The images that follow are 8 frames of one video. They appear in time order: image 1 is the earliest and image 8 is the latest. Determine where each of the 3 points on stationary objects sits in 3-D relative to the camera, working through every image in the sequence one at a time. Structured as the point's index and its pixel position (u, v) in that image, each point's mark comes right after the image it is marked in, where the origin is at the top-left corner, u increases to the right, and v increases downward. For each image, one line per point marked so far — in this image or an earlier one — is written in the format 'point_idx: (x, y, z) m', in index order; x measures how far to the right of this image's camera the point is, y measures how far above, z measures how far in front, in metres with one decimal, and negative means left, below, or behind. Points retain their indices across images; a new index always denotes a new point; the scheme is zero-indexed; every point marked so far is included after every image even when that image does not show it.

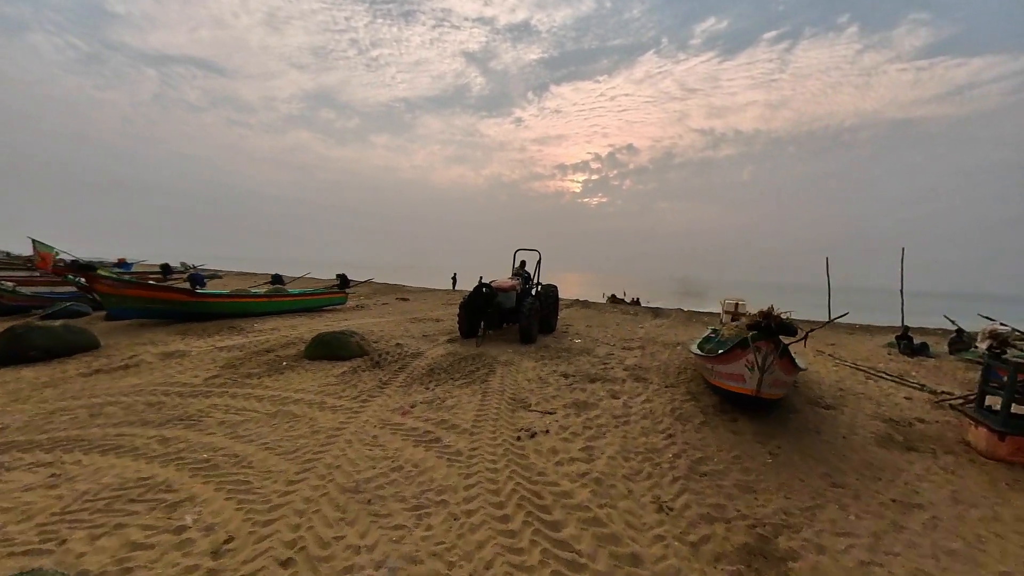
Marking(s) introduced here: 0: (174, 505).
0: (-2.4, -1.6, +3.3) m
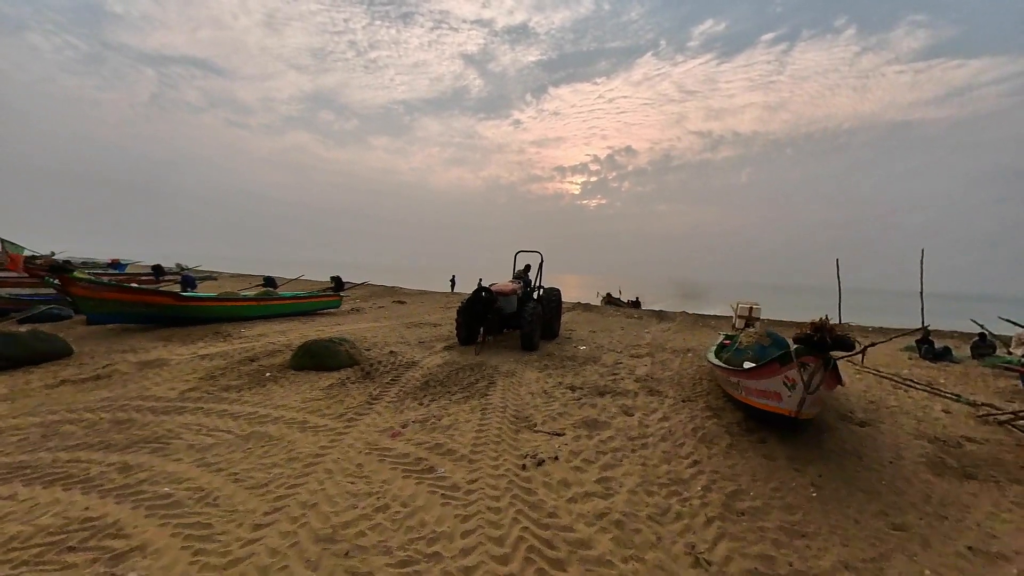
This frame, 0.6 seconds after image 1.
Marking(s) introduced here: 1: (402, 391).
0: (-2.4, -1.6, +2.8) m
1: (-1.4, -1.3, +5.7) m
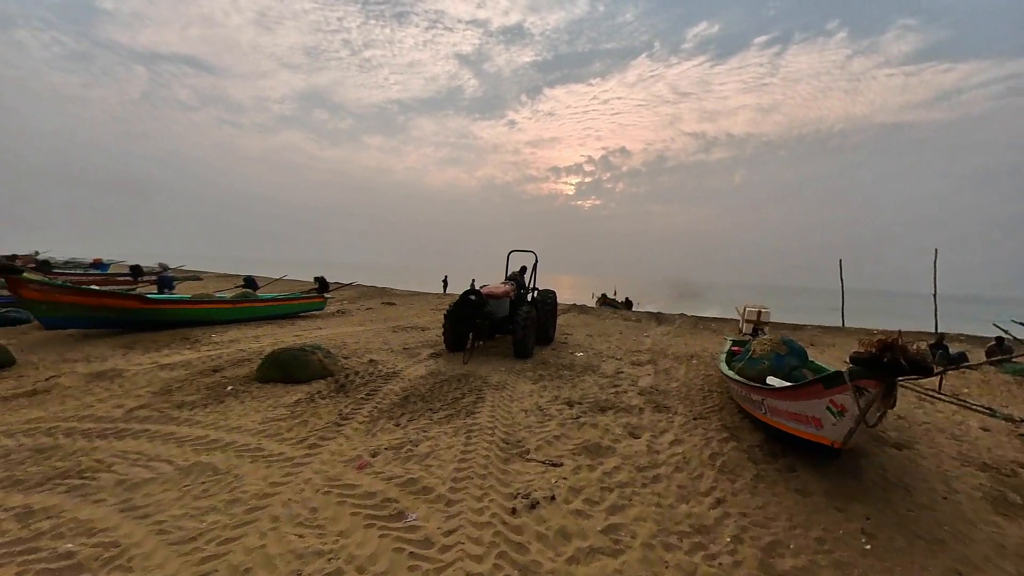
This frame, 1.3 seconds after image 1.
0: (-2.5, -1.6, +2.1) m
1: (-1.5, -1.3, +5.1) m
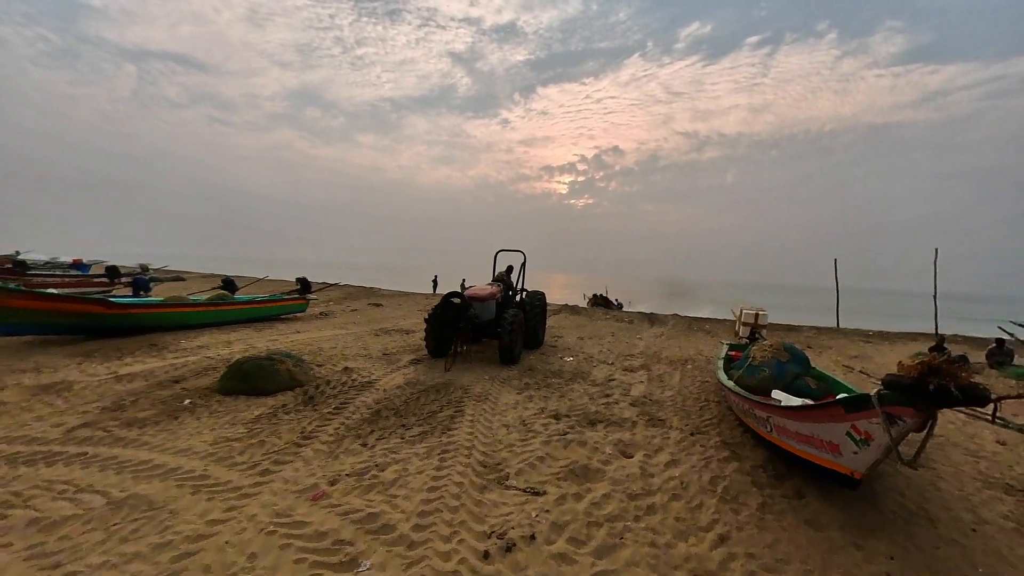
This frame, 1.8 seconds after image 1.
0: (-2.6, -1.7, +1.6) m
1: (-1.7, -1.4, +4.6) m
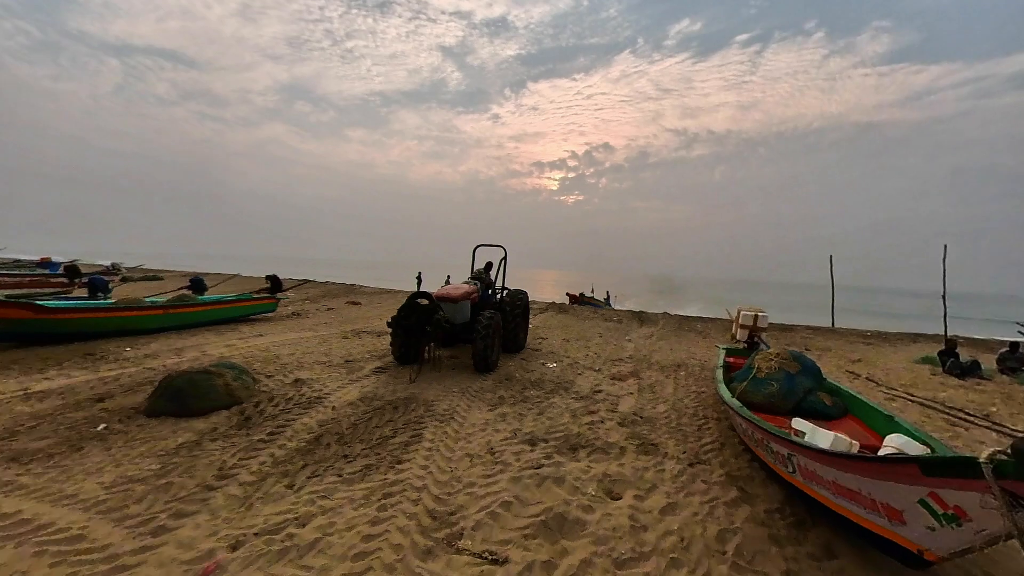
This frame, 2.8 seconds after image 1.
0: (-2.8, -1.7, +0.8) m
1: (-2.0, -1.4, +3.8) m
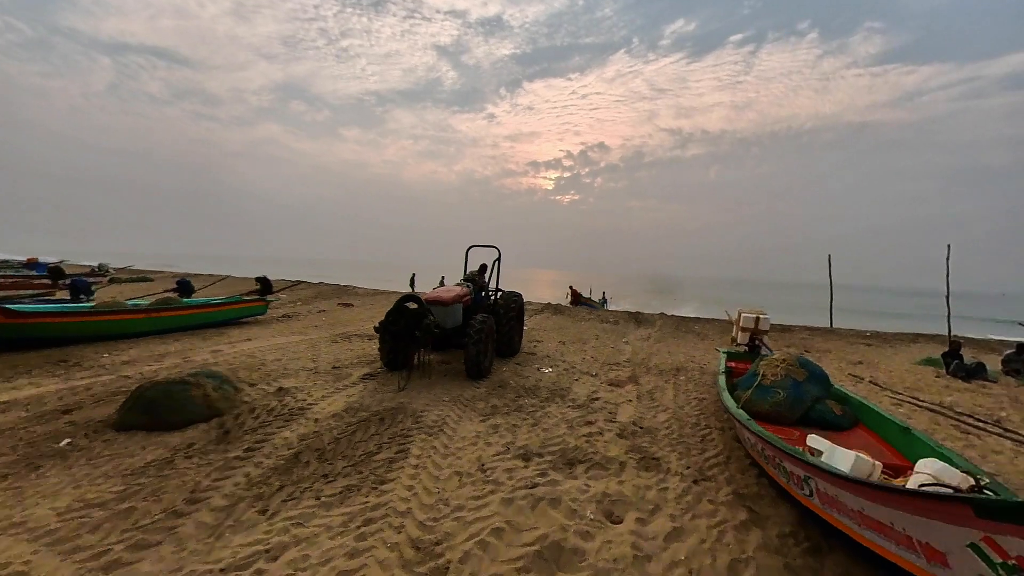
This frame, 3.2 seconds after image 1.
0: (-2.9, -1.8, +0.5) m
1: (-2.0, -1.4, +3.5) m
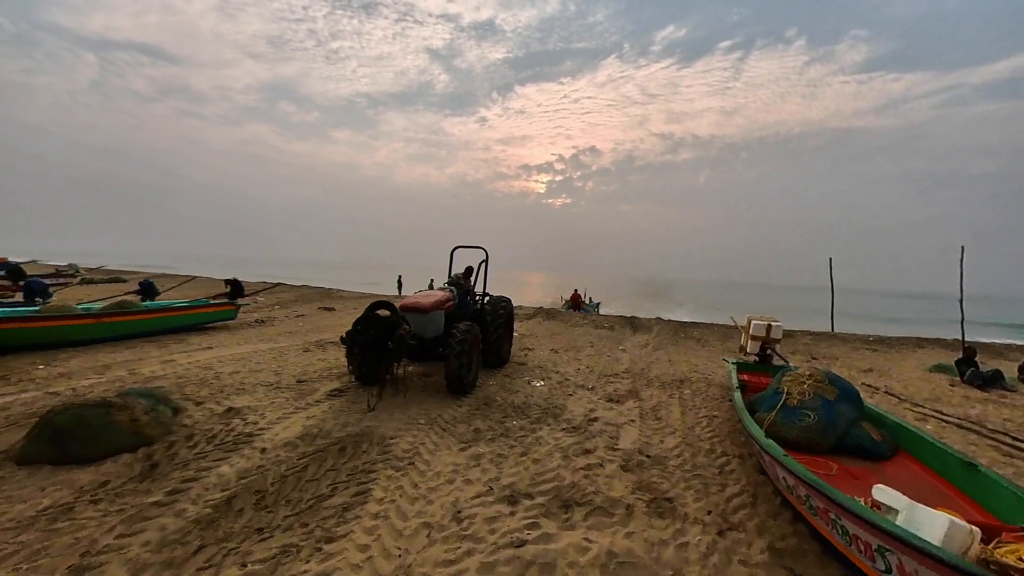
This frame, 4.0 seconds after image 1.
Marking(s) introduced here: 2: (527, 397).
0: (-2.9, -1.8, -0.2) m
1: (-2.1, -1.5, +2.8) m
2: (+0.2, -1.4, +5.8) m
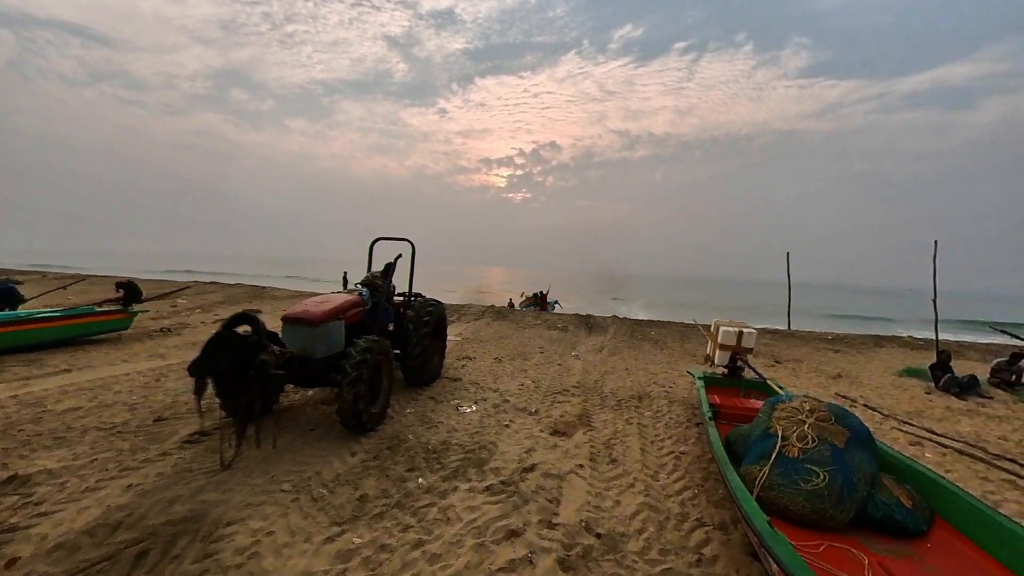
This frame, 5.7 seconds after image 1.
0: (-3.2, -1.9, -1.7) m
1: (-2.7, -1.6, +1.4) m
2: (-0.6, -1.4, +4.6) m
